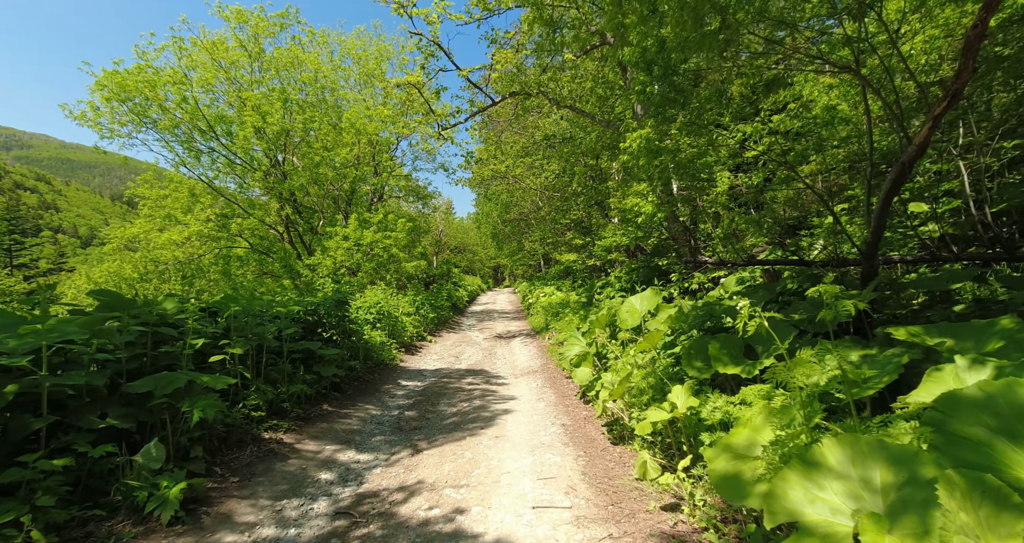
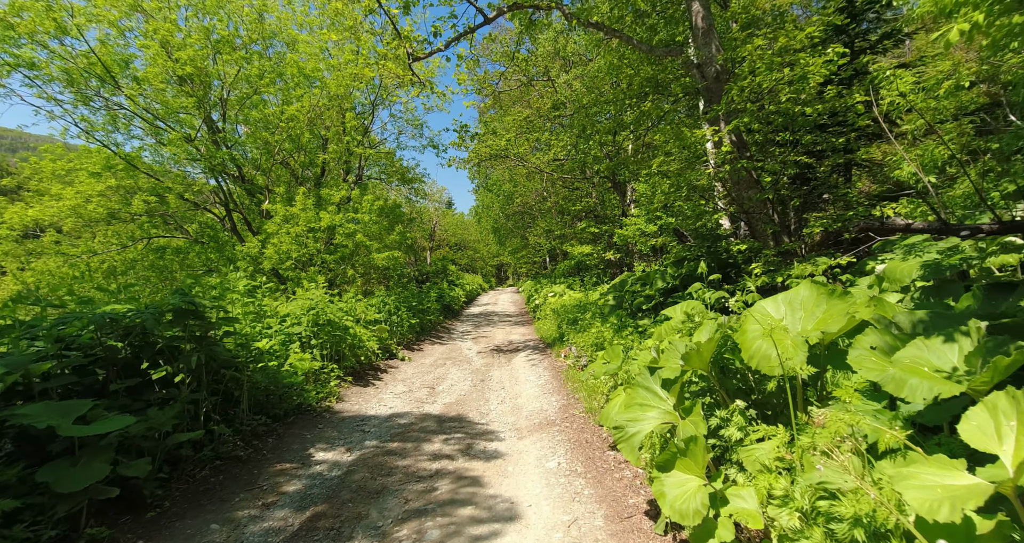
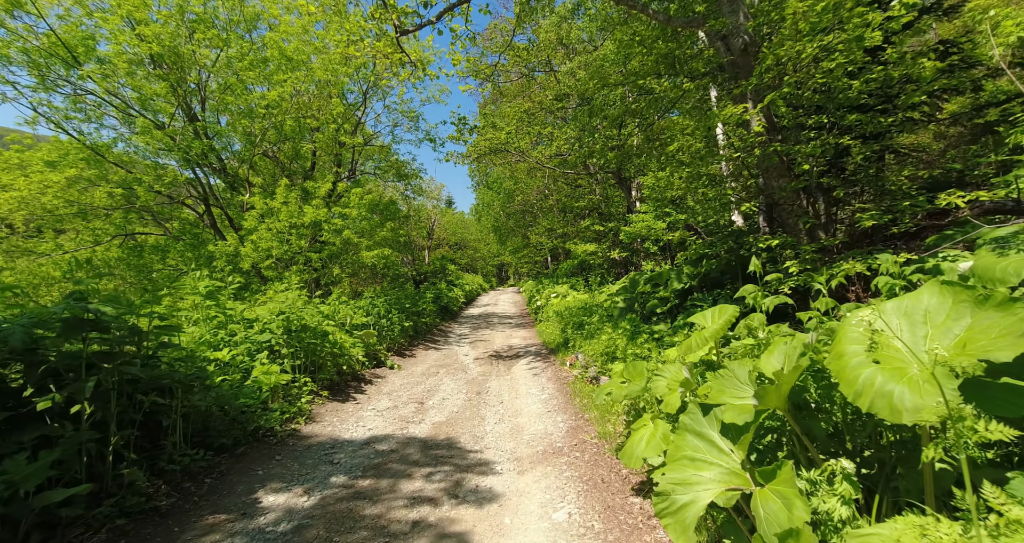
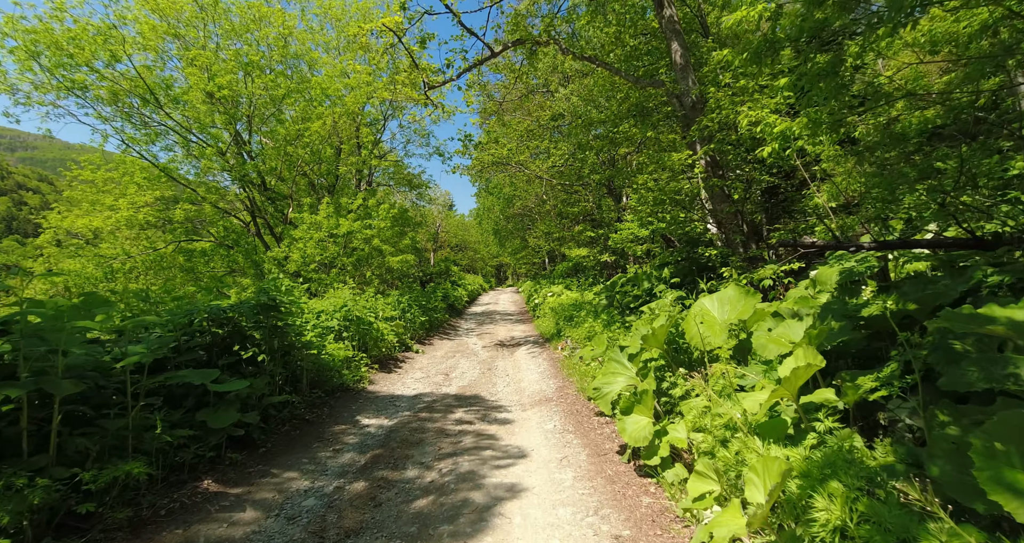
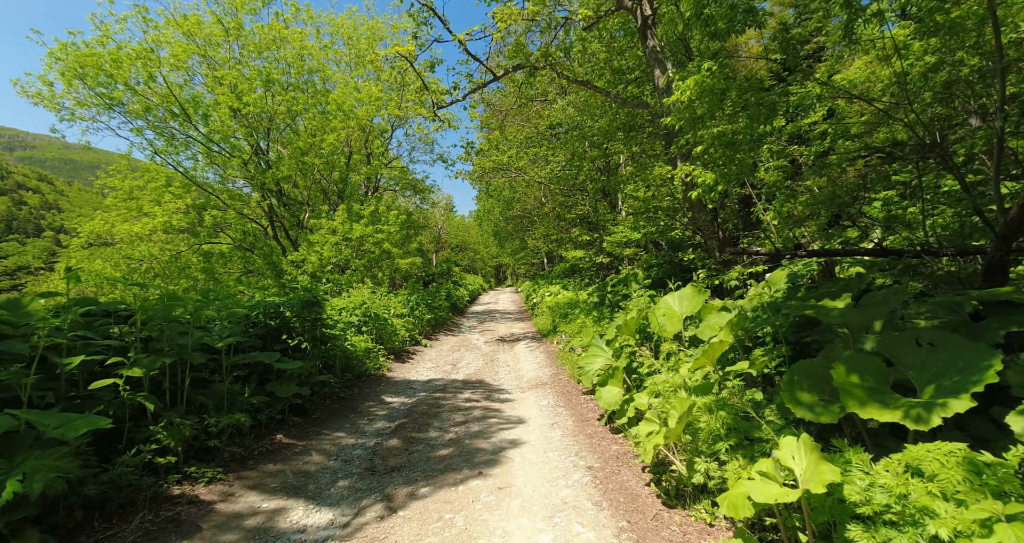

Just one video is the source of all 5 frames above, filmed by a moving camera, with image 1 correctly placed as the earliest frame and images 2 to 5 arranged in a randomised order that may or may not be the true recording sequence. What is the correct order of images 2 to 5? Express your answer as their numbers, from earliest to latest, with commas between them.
5, 4, 2, 3
